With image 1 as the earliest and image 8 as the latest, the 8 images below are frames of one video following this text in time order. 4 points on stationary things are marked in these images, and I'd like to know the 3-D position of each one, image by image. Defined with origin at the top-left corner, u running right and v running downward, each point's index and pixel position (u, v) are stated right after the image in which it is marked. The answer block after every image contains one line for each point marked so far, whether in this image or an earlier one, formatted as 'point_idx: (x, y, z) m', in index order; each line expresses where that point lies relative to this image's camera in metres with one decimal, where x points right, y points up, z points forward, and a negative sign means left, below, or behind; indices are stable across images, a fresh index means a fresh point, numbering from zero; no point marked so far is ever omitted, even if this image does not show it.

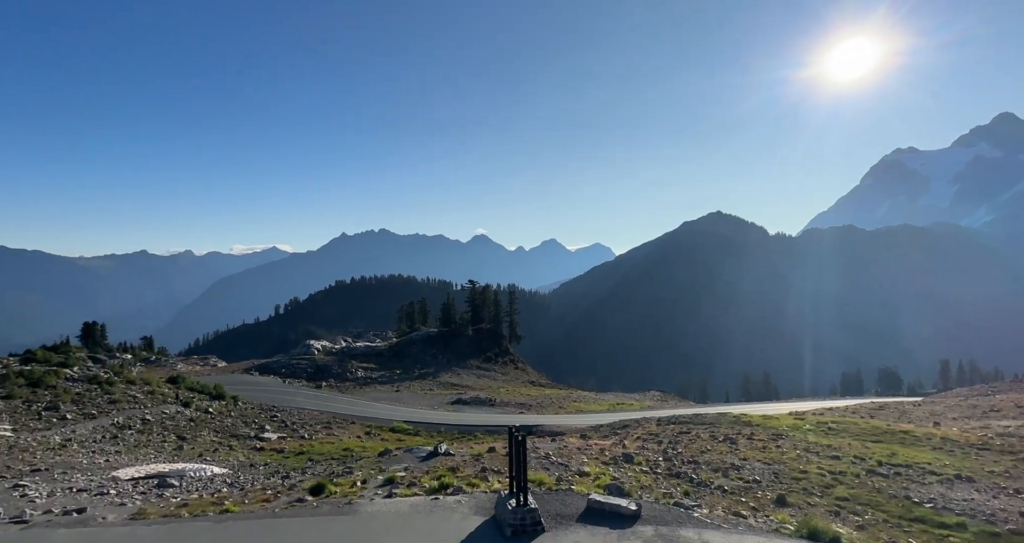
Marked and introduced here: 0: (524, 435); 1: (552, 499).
0: (-0.3, -5.1, +17.4) m
1: (+0.8, -7.7, +19.2) m
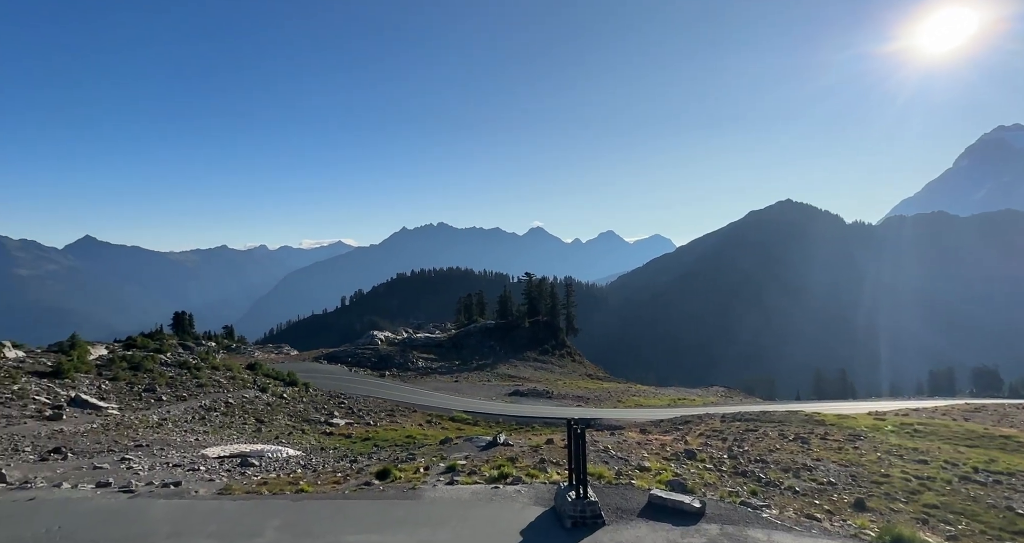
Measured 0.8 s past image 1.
0: (+1.7, -4.9, +17.7) m
1: (+3.0, -7.5, +19.3) m
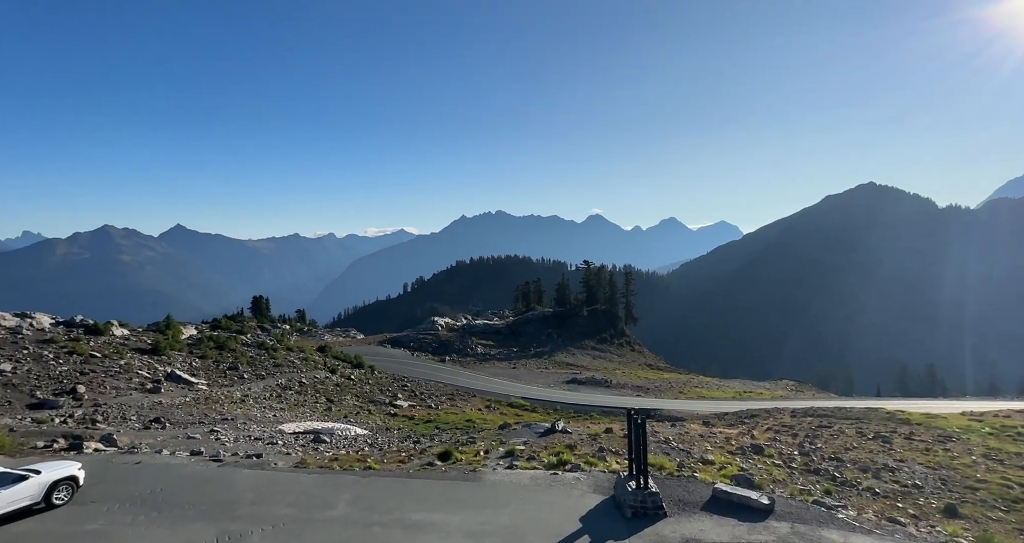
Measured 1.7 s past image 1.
0: (+3.7, -4.6, +17.6) m
1: (+5.2, -7.1, +19.1) m
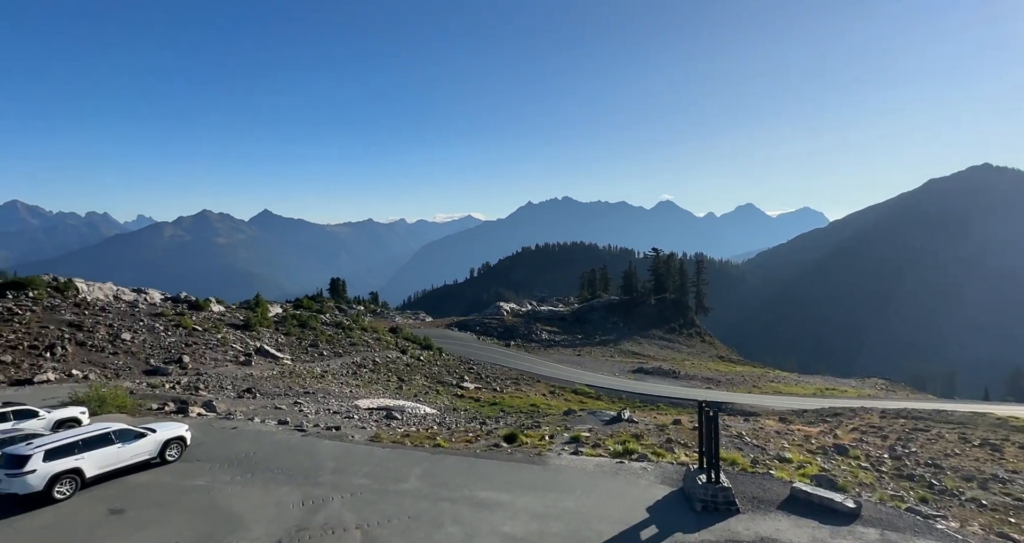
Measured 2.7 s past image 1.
0: (+6.0, -4.1, +17.0) m
1: (+7.5, -6.7, +18.4) m
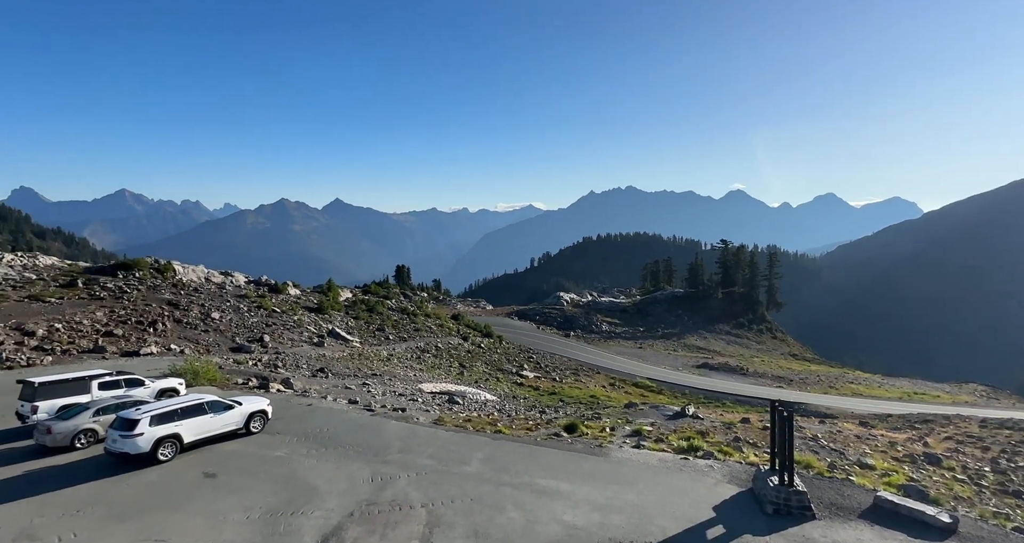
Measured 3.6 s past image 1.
0: (+8.0, -3.9, +16.2) m
1: (+9.6, -6.5, +17.6) m
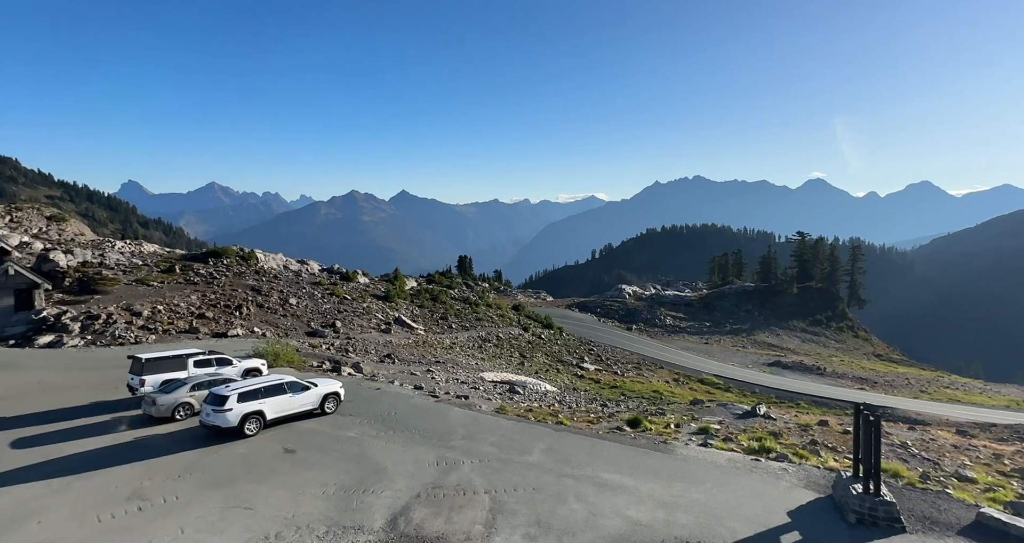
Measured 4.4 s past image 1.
0: (+9.8, -3.7, +15.2) m
1: (+11.5, -6.3, +16.4) m
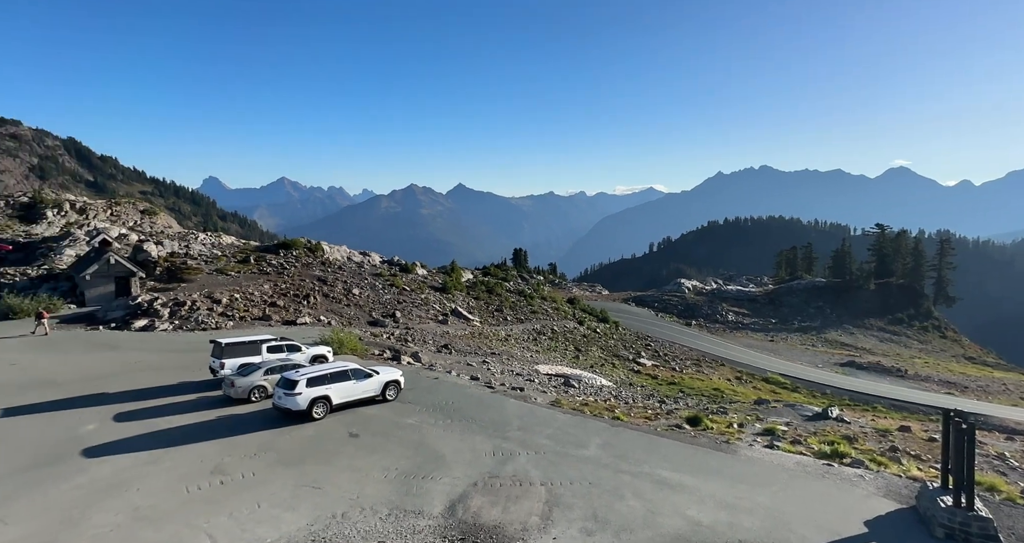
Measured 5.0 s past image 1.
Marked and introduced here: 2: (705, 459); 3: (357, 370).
0: (+11.3, -3.6, +14.0) m
1: (+13.1, -6.2, +15.0) m
2: (+6.3, -5.9, +18.2) m
3: (-5.3, -3.4, +19.6) m
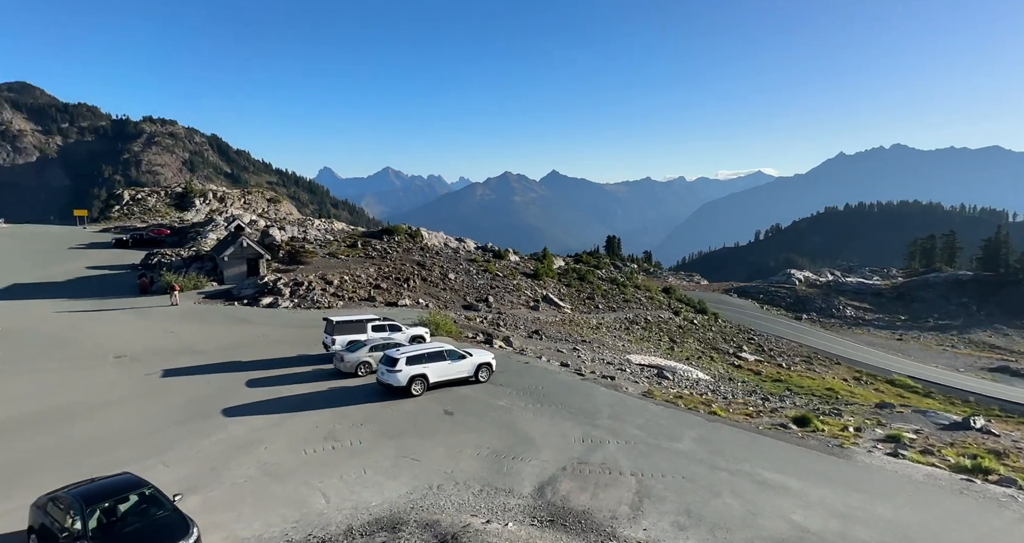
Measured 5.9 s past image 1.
0: (+13.4, -3.5, +12.1) m
1: (+15.3, -6.1, +12.9) m
2: (+9.1, -5.6, +17.1) m
3: (-2.1, -2.8, +20.3) m
